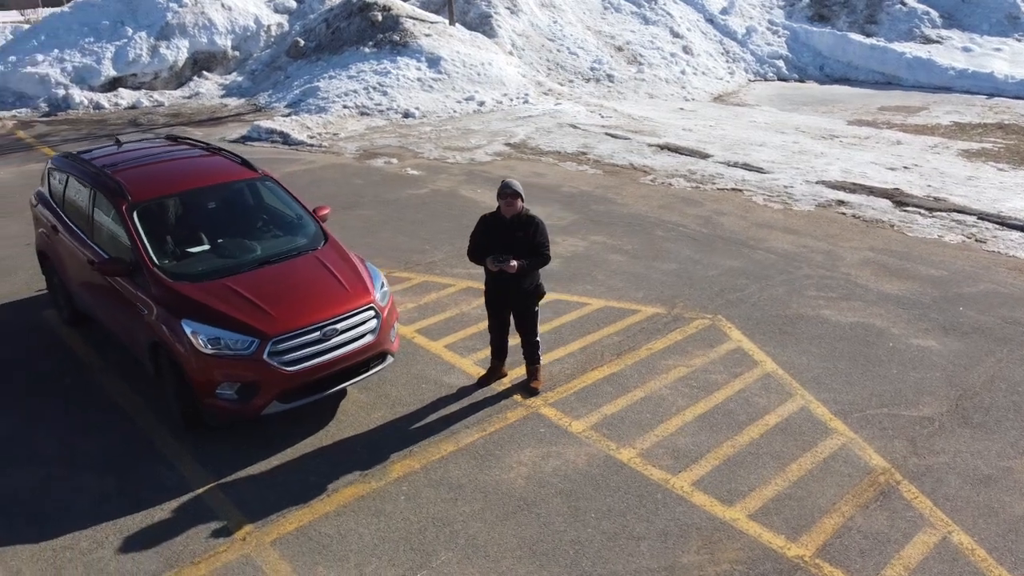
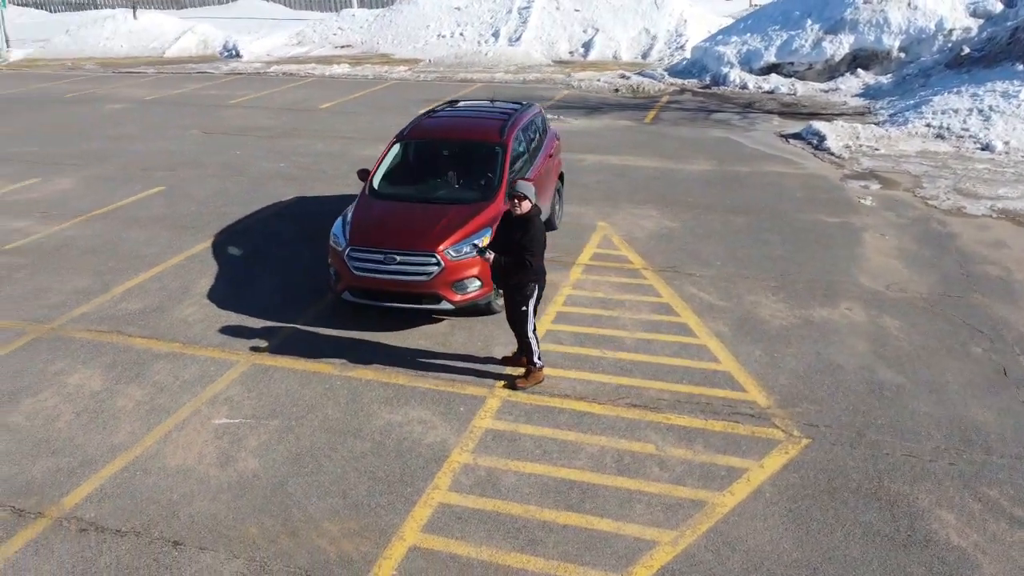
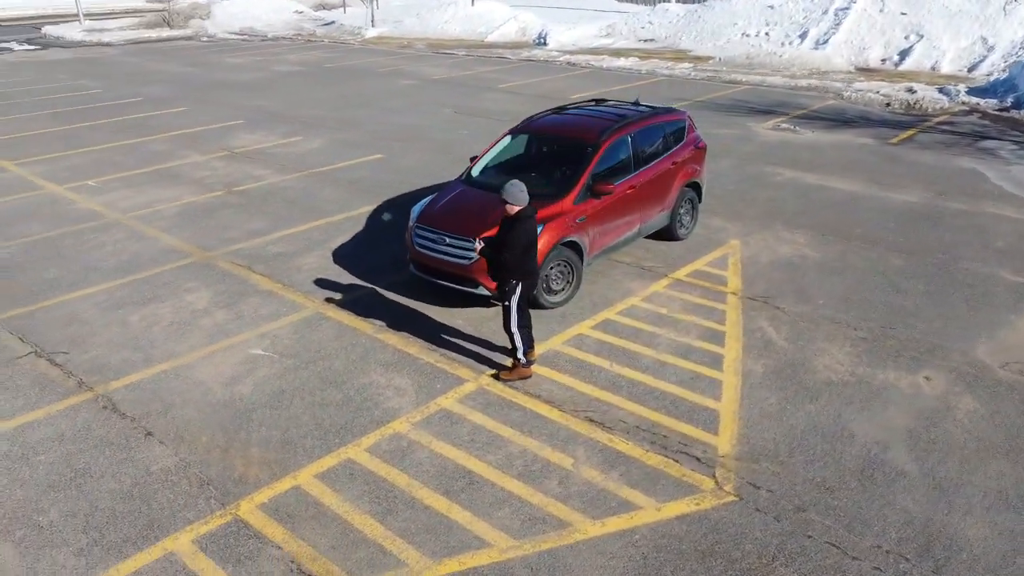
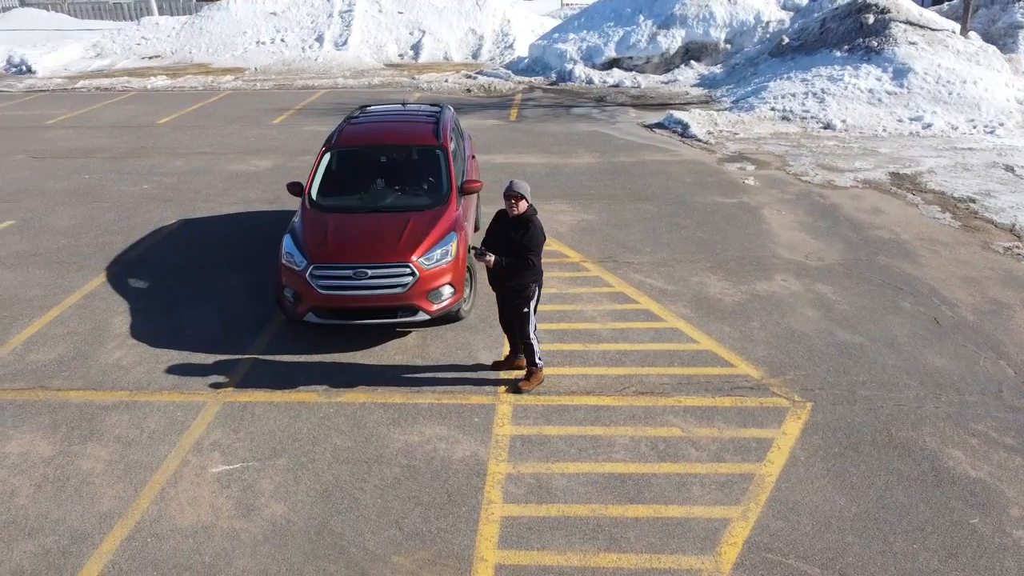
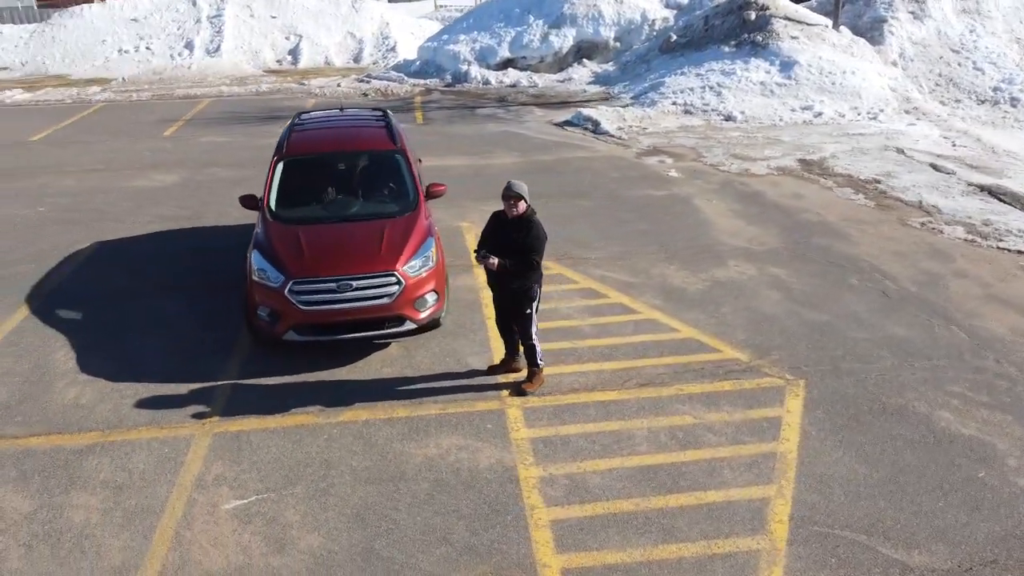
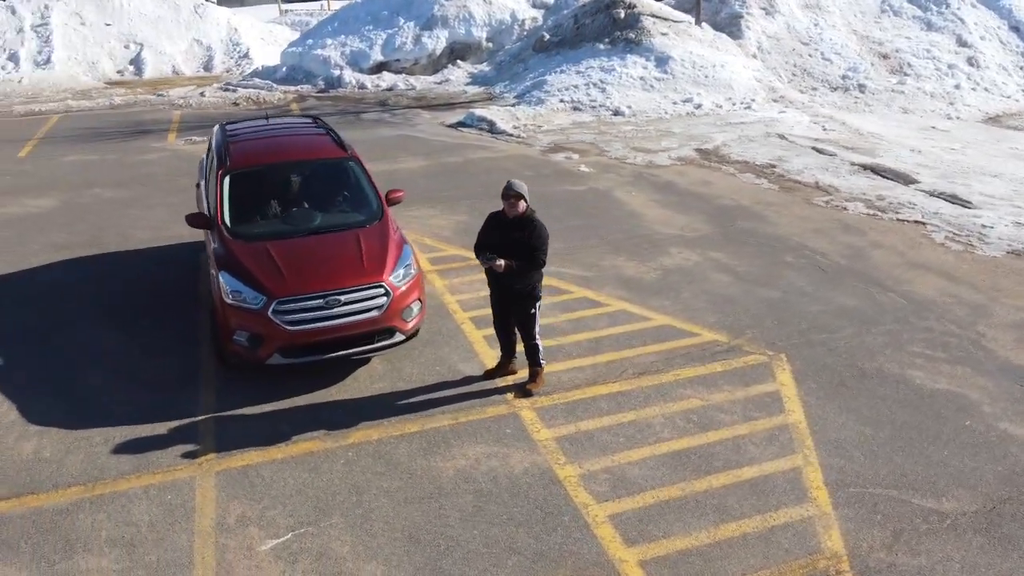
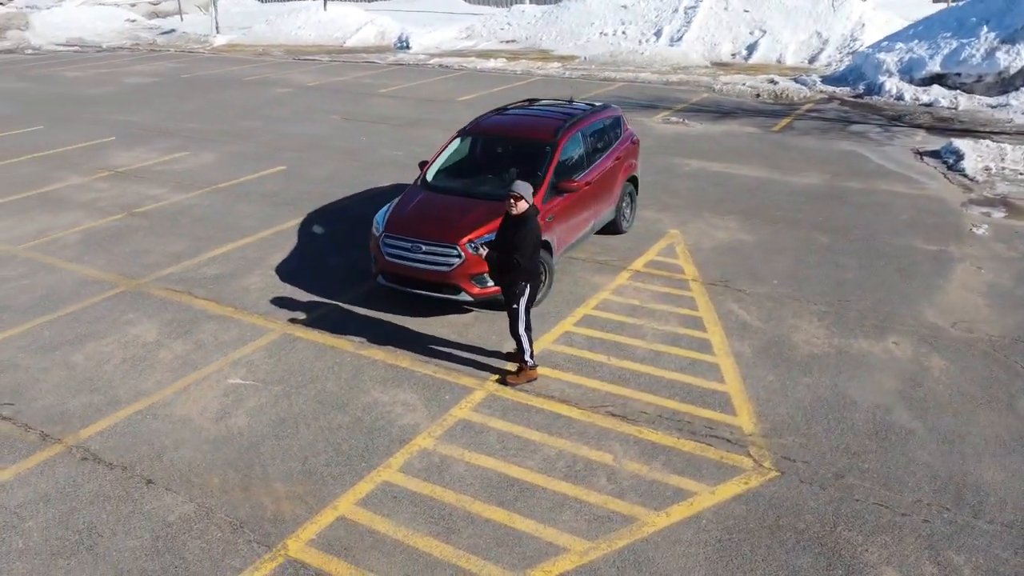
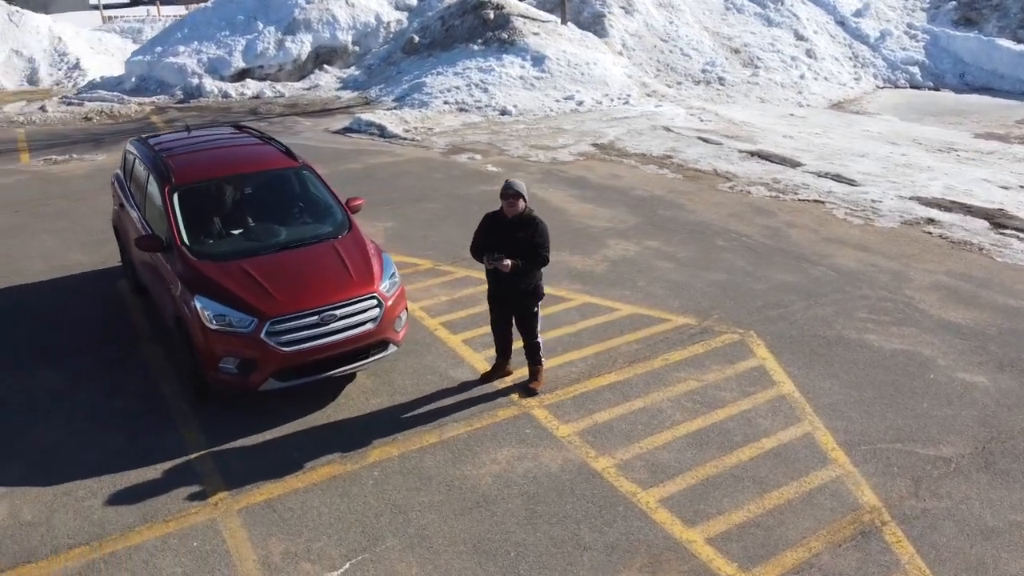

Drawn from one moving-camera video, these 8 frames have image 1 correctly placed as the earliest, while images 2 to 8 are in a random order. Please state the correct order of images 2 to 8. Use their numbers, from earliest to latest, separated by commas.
8, 6, 5, 4, 2, 7, 3
